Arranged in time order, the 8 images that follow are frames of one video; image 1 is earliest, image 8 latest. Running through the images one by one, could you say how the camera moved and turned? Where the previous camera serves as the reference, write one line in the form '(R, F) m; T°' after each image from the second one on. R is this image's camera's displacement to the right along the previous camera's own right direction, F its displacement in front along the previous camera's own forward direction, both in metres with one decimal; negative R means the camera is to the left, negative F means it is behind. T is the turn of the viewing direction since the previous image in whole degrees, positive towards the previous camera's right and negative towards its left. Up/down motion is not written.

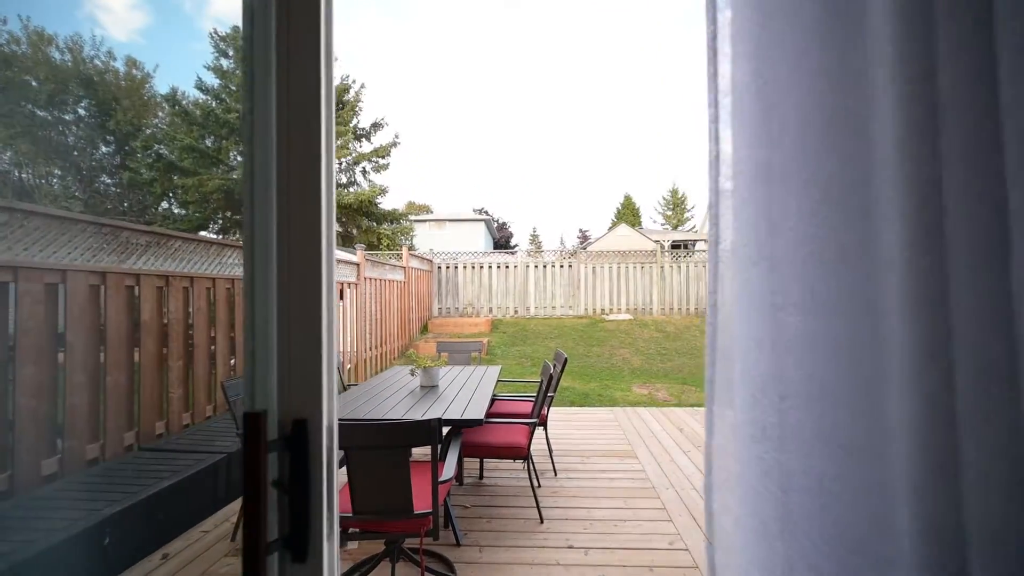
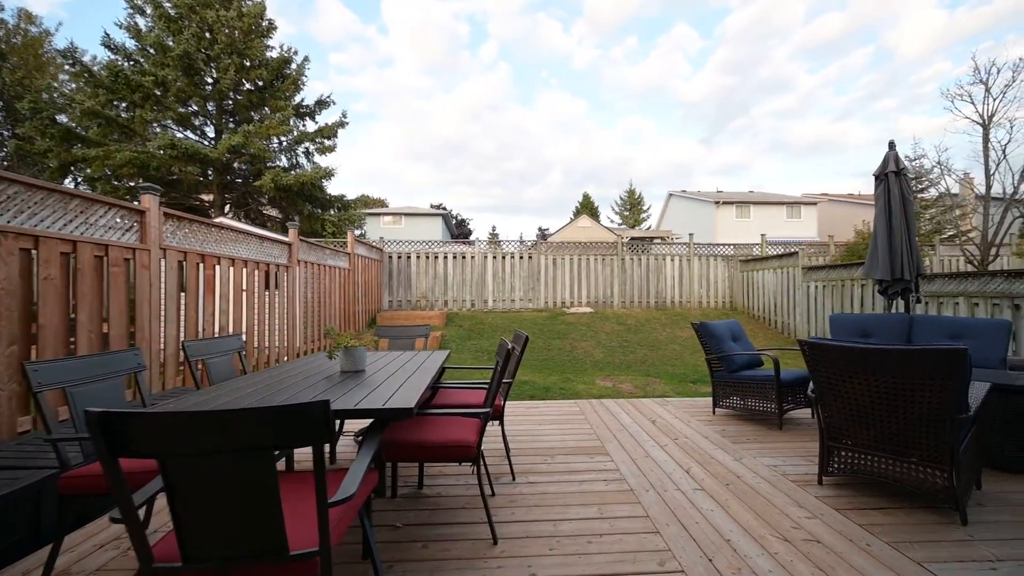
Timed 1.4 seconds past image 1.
(+0.1, +0.5) m; +6°
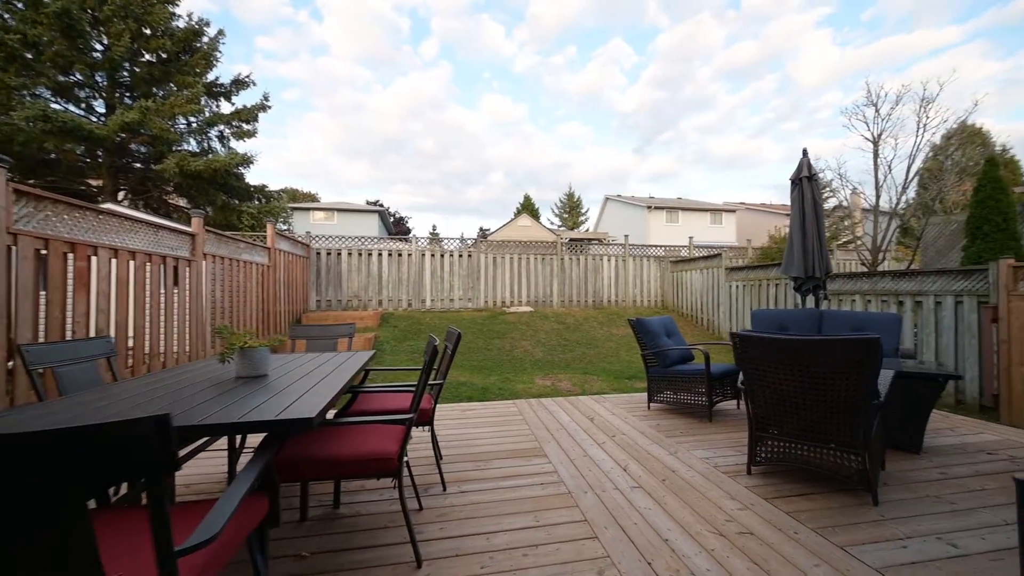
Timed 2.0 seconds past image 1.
(+0.1, +0.2) m; +8°
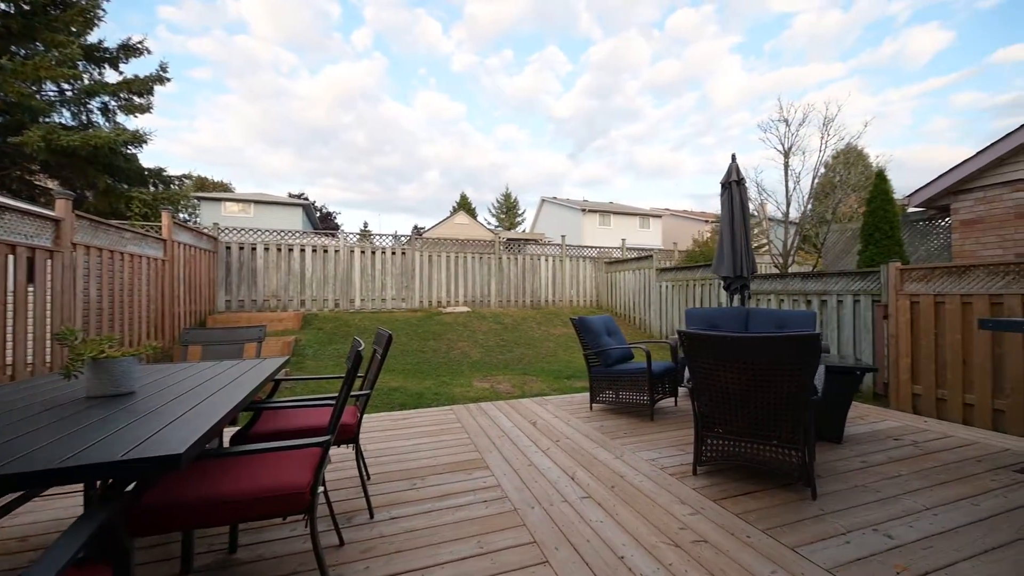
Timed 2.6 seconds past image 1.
(0.0, +0.2) m; +9°
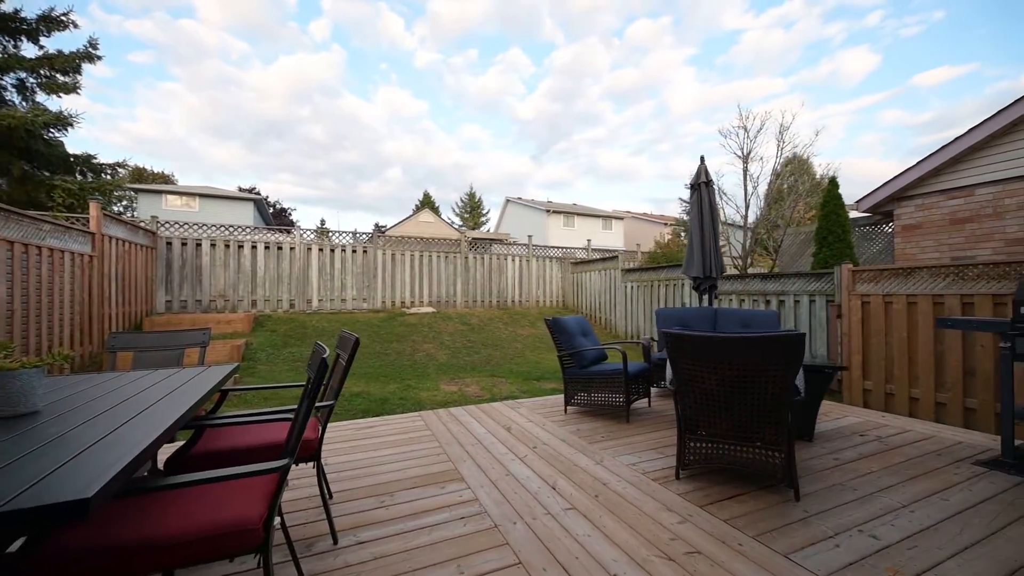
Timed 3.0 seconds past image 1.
(-0.1, +0.1) m; +5°
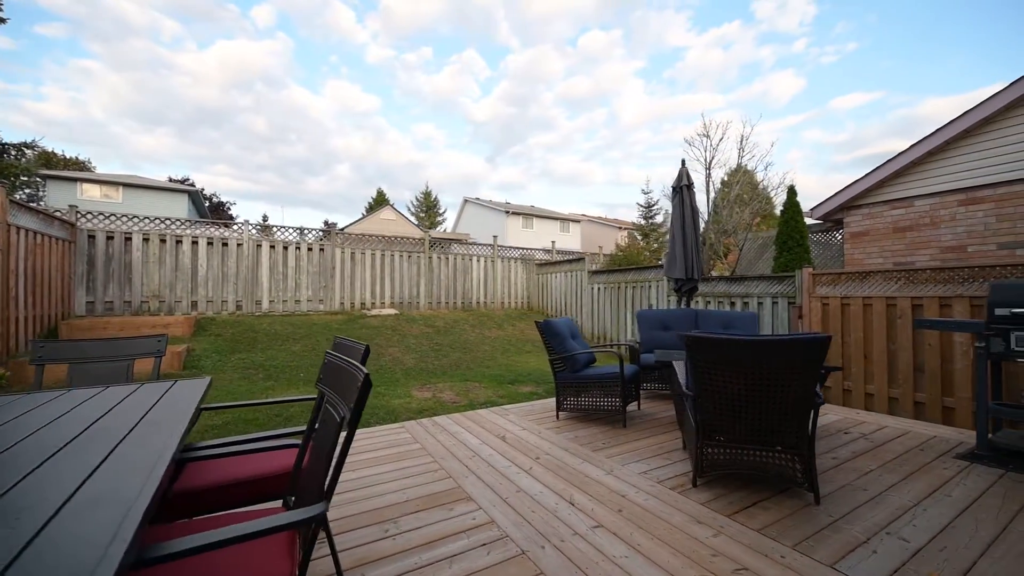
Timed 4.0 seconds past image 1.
(-0.3, +0.2) m; +6°
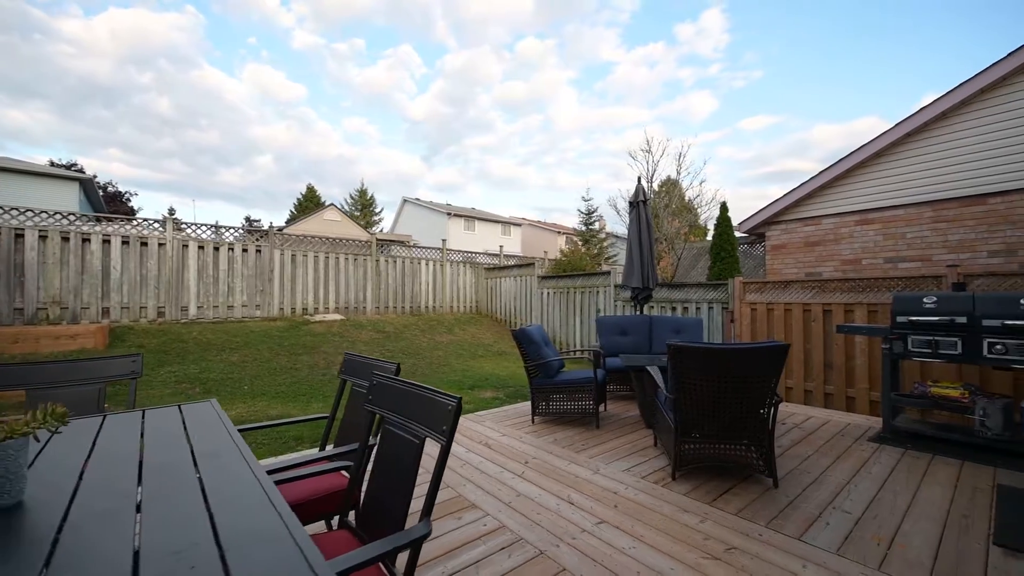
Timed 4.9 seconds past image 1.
(-0.3, -0.1) m; +9°
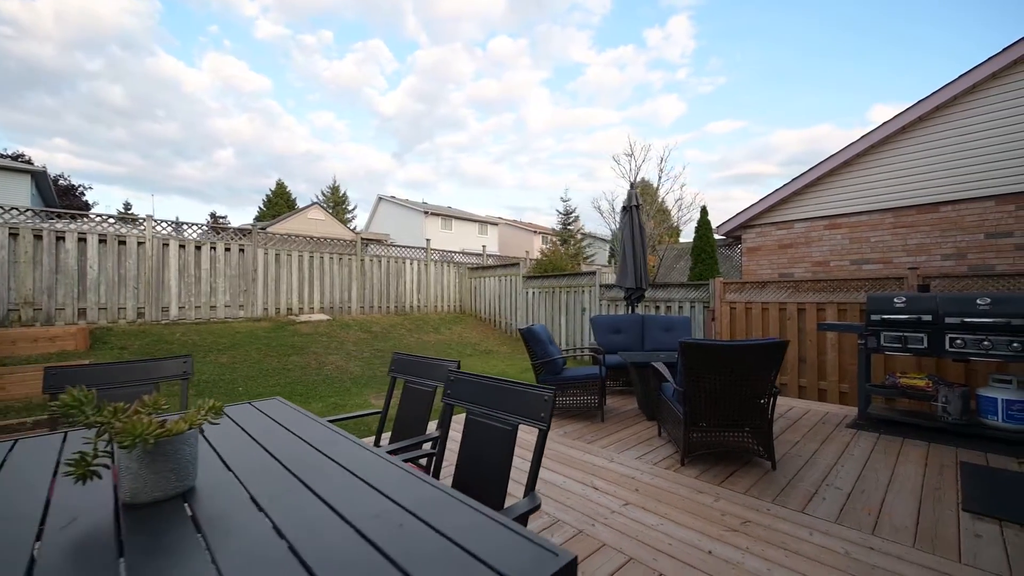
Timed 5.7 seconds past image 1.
(-0.3, -0.1) m; +4°
